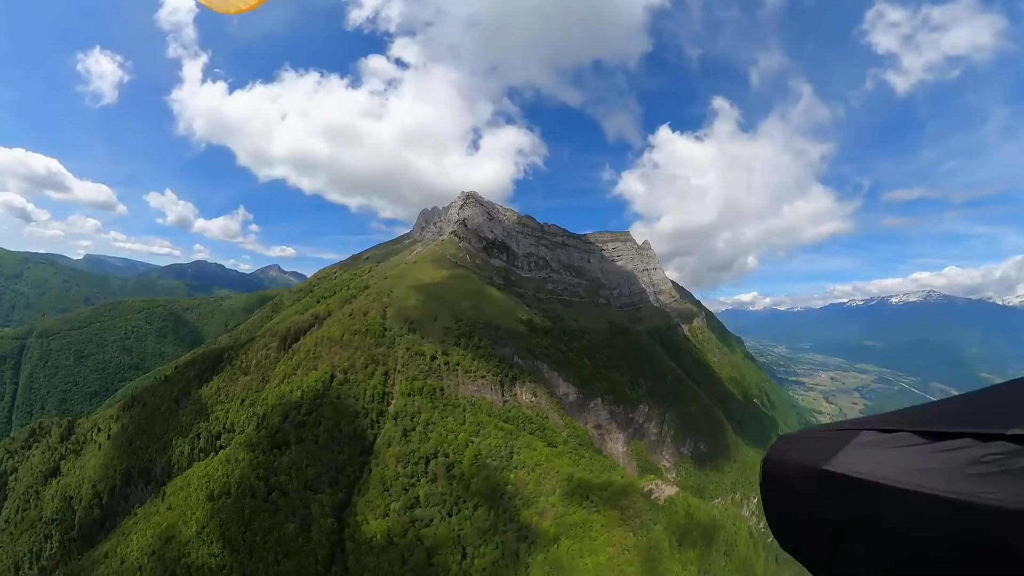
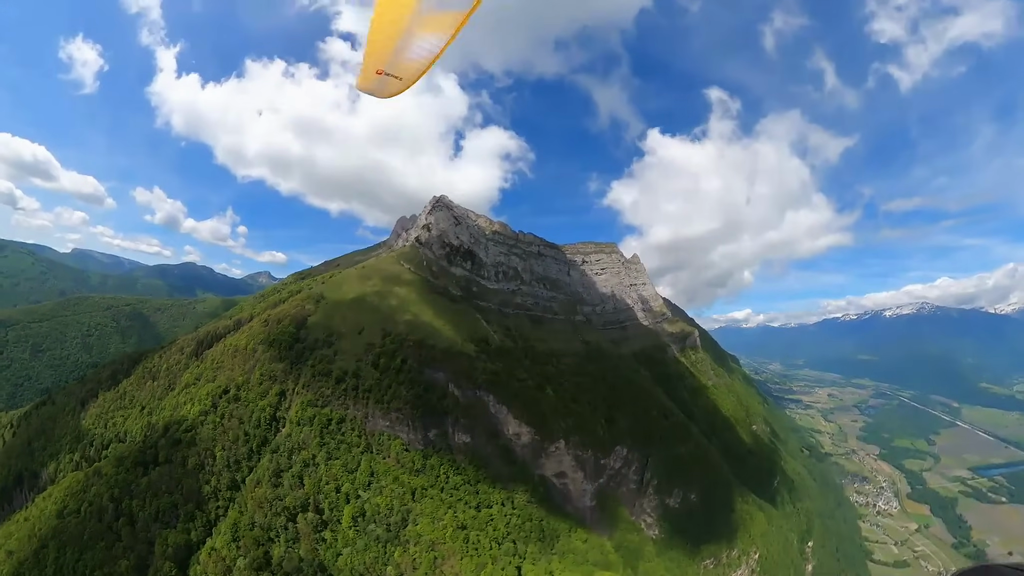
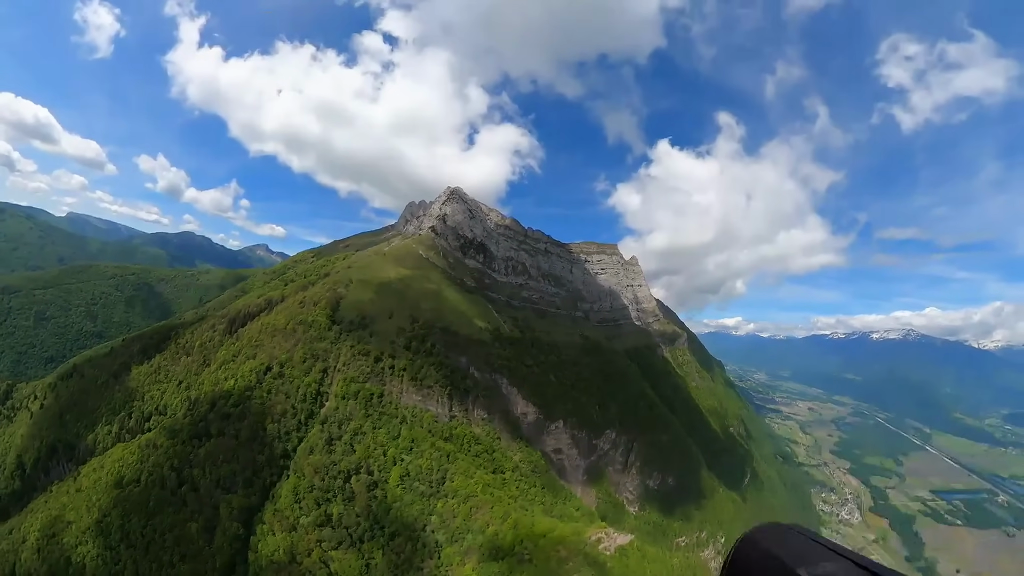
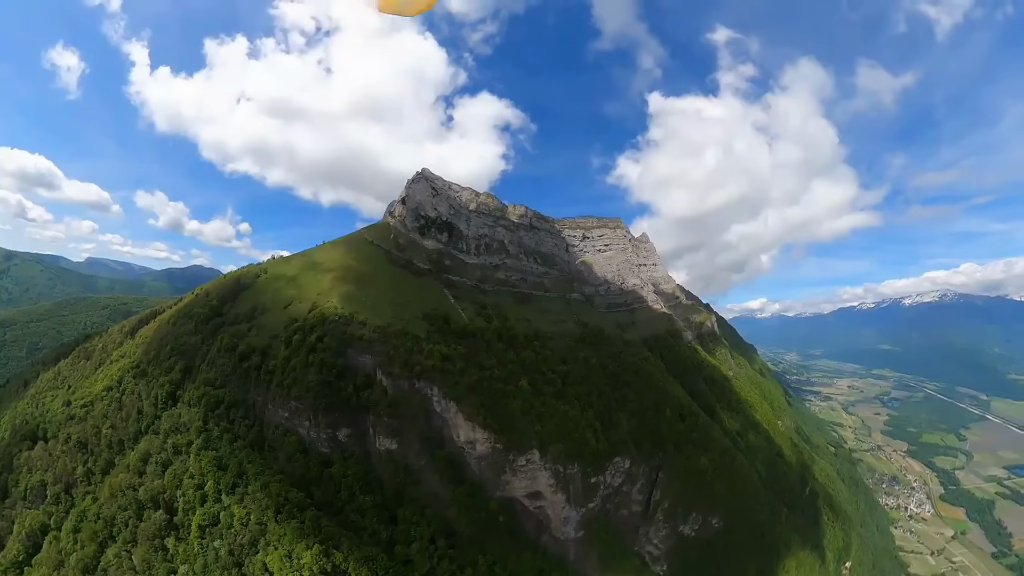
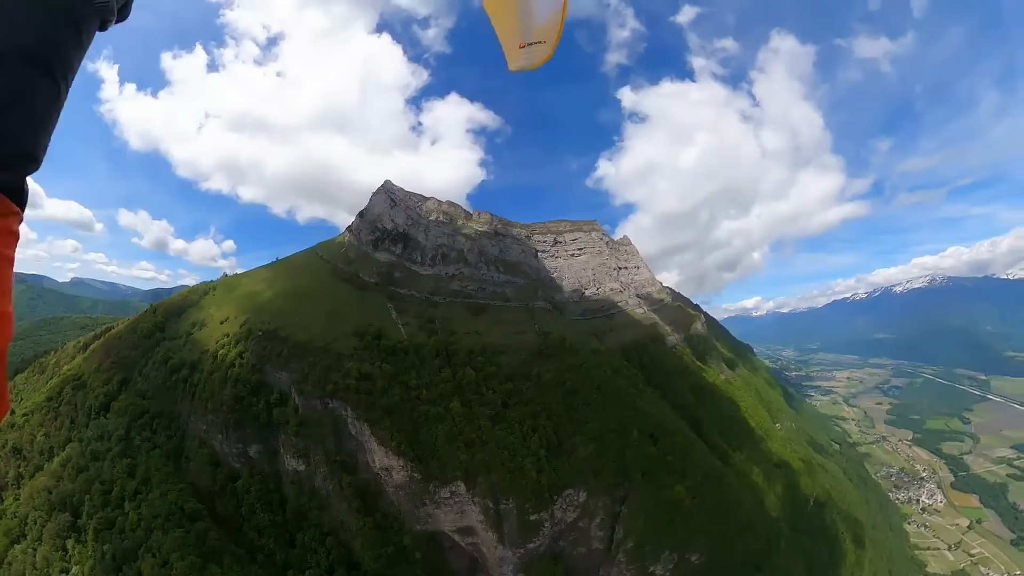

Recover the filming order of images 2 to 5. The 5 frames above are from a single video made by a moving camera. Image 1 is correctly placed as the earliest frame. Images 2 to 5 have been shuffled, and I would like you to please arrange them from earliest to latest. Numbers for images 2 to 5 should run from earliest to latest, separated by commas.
3, 2, 4, 5
